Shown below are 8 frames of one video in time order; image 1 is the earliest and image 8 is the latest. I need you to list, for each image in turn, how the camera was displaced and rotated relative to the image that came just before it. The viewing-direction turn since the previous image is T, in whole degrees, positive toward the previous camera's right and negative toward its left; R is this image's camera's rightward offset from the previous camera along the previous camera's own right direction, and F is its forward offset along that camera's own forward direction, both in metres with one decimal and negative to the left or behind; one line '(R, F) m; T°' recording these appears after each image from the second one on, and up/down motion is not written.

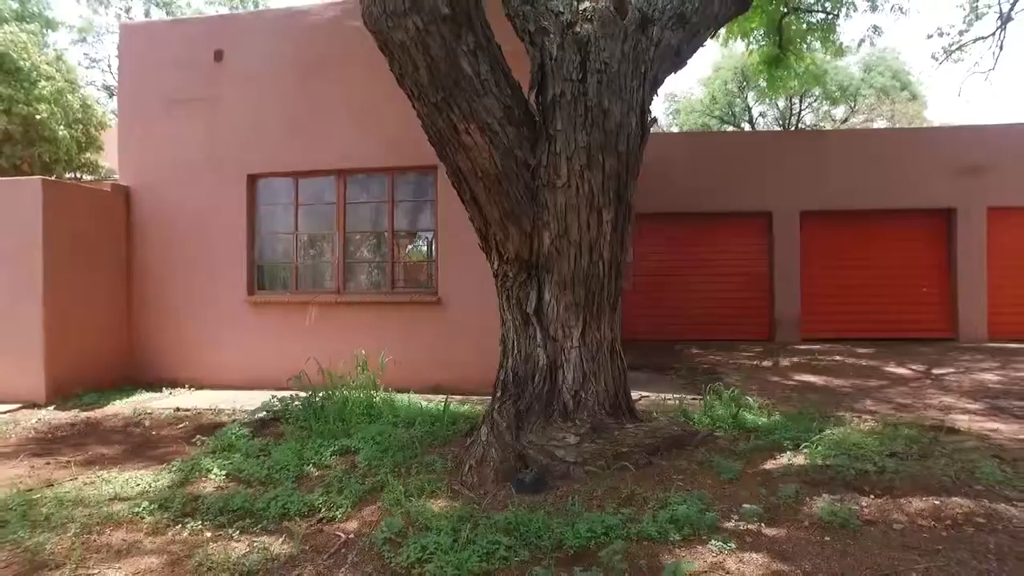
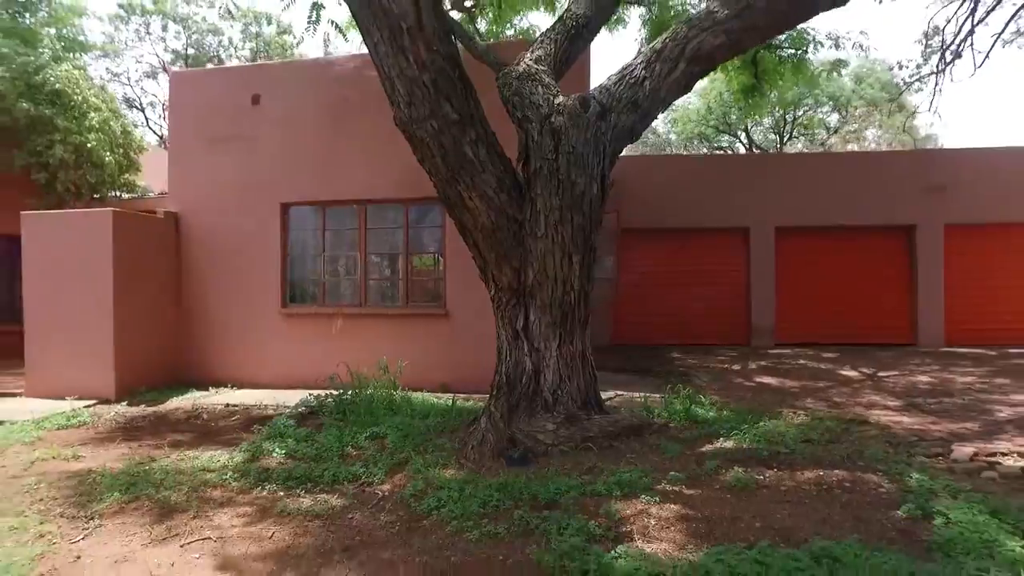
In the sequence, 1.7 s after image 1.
(+0.1, -1.2) m; 0°
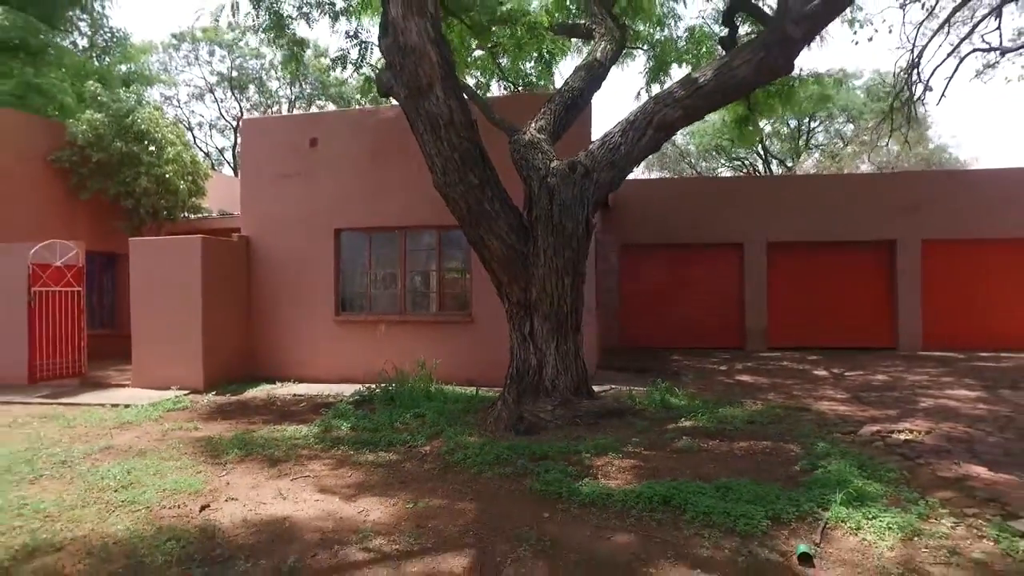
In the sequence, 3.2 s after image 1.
(+0.2, -1.7) m; -2°
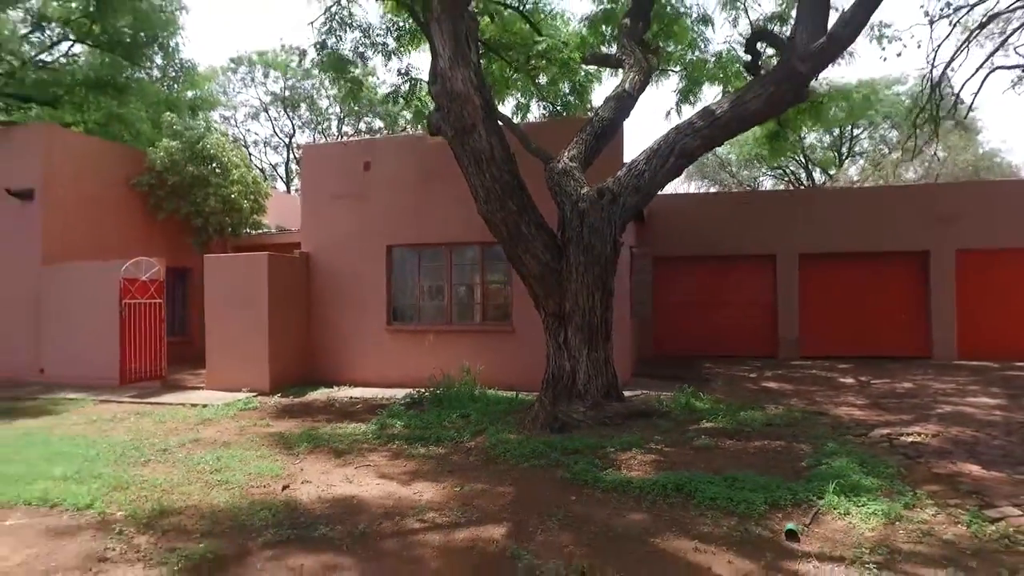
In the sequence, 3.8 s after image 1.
(+0.1, -0.8) m; -4°
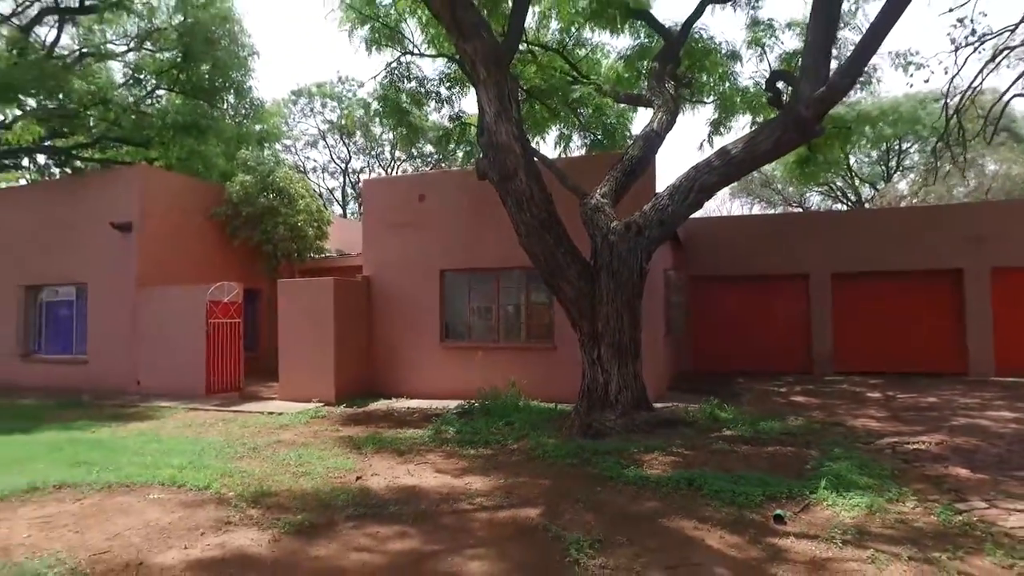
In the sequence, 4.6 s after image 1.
(+0.1, -1.0) m; -4°
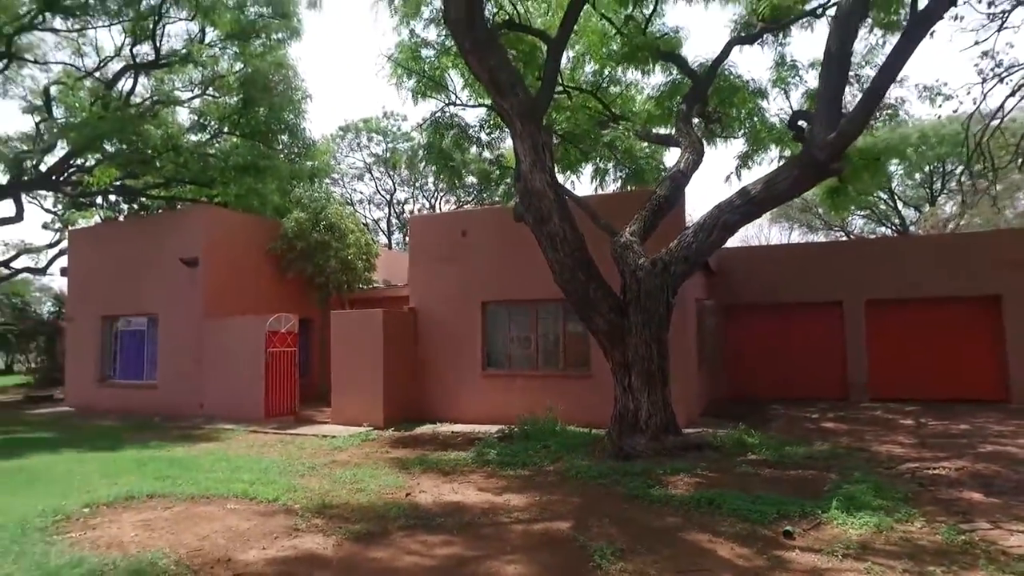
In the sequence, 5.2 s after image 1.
(+0.1, -0.7) m; -4°
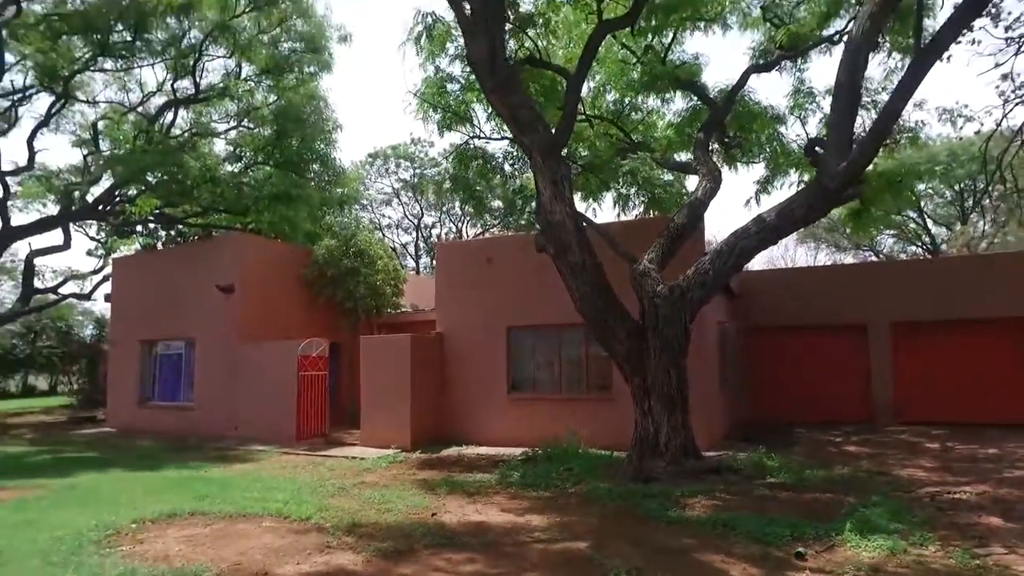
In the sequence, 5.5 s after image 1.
(+0.1, -0.3) m; -2°
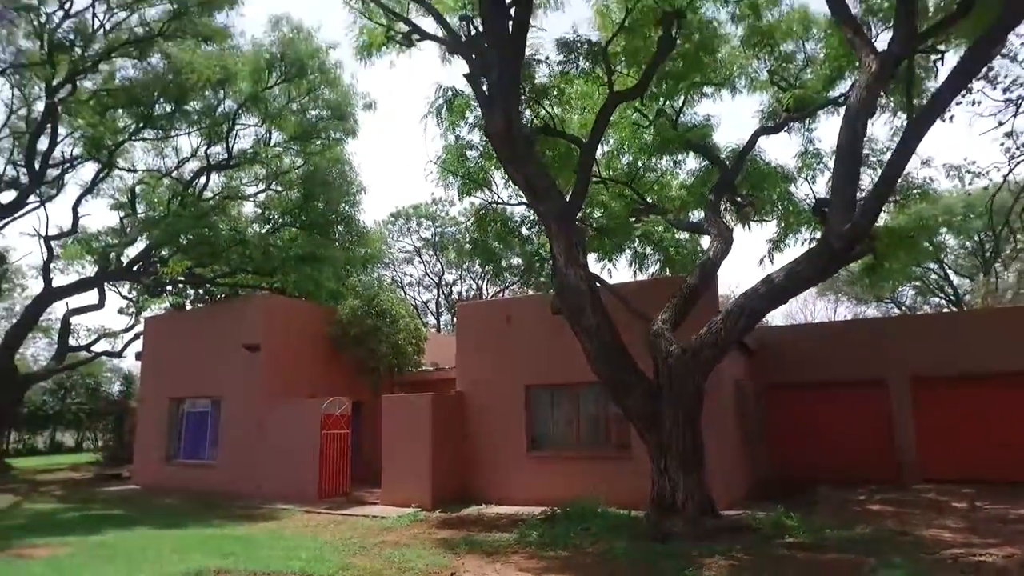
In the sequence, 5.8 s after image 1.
(+0.1, -0.3) m; -2°
